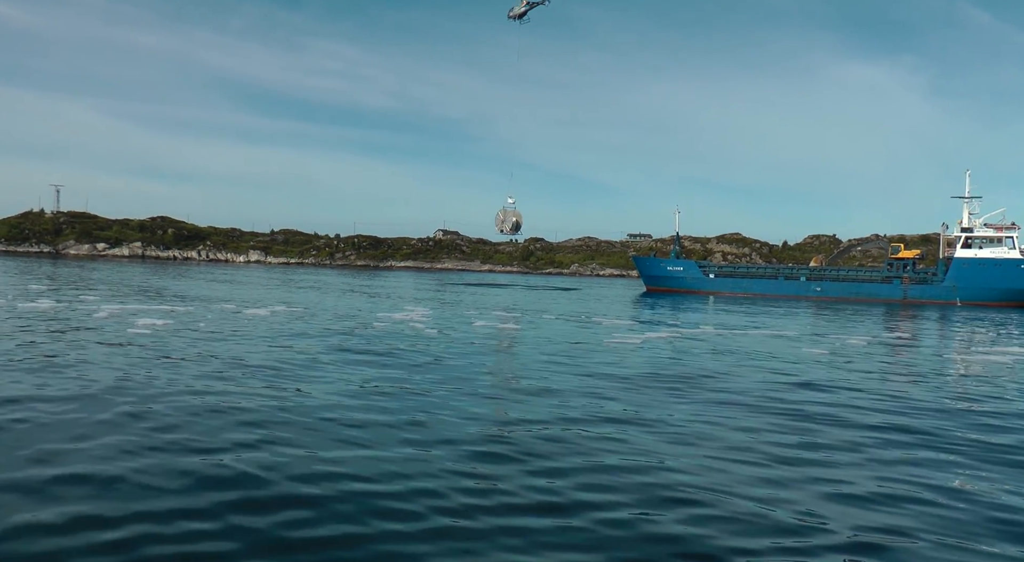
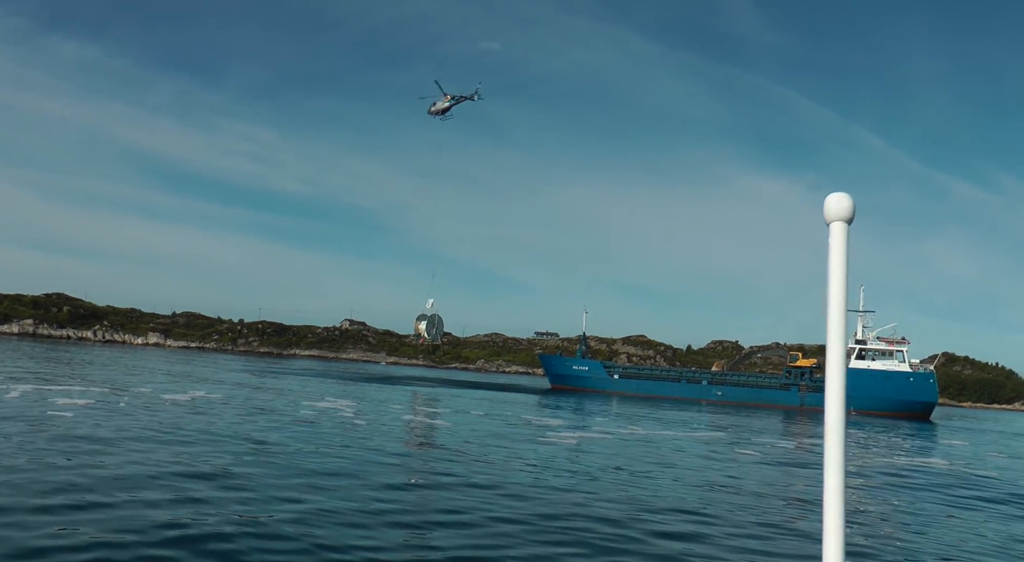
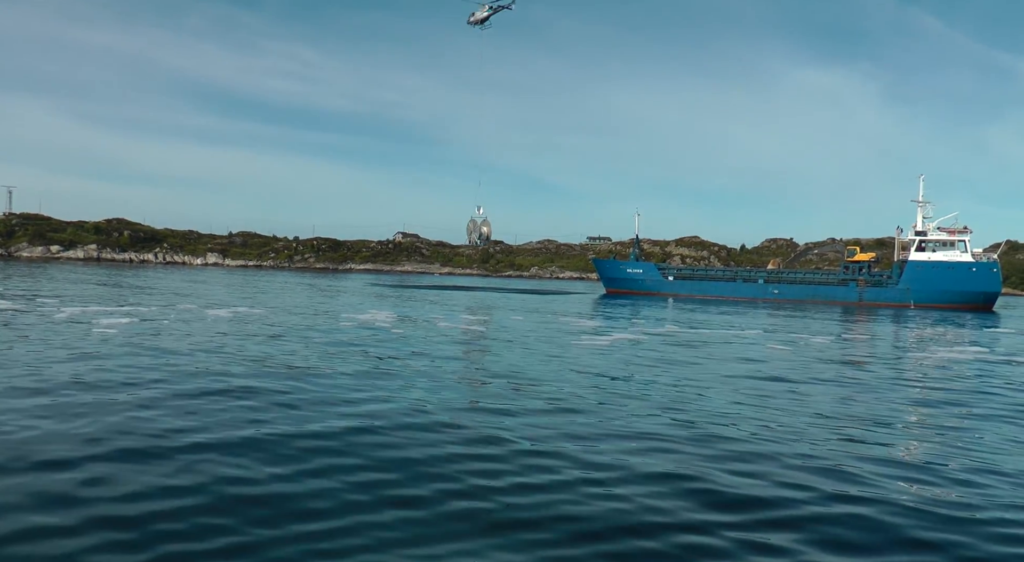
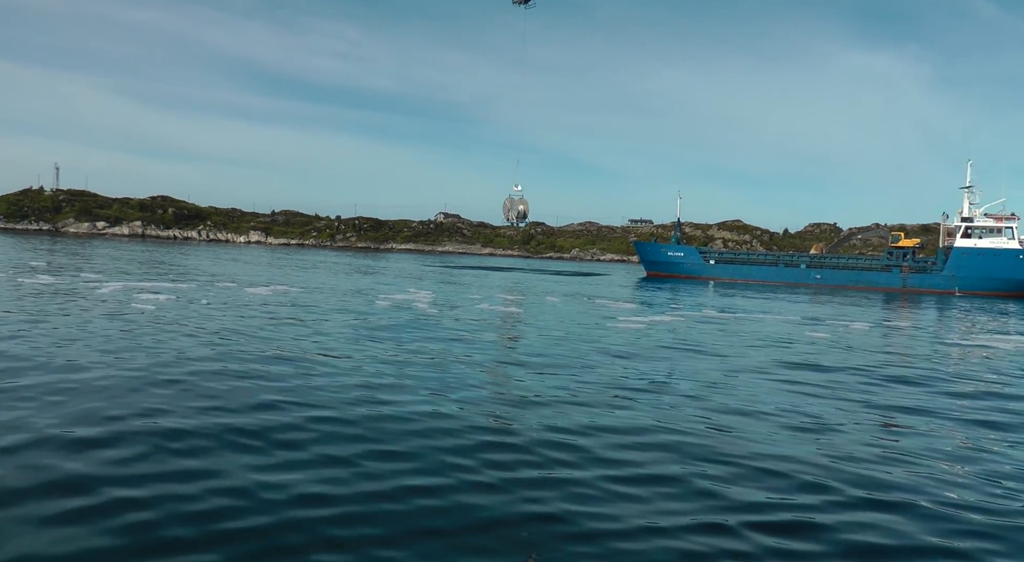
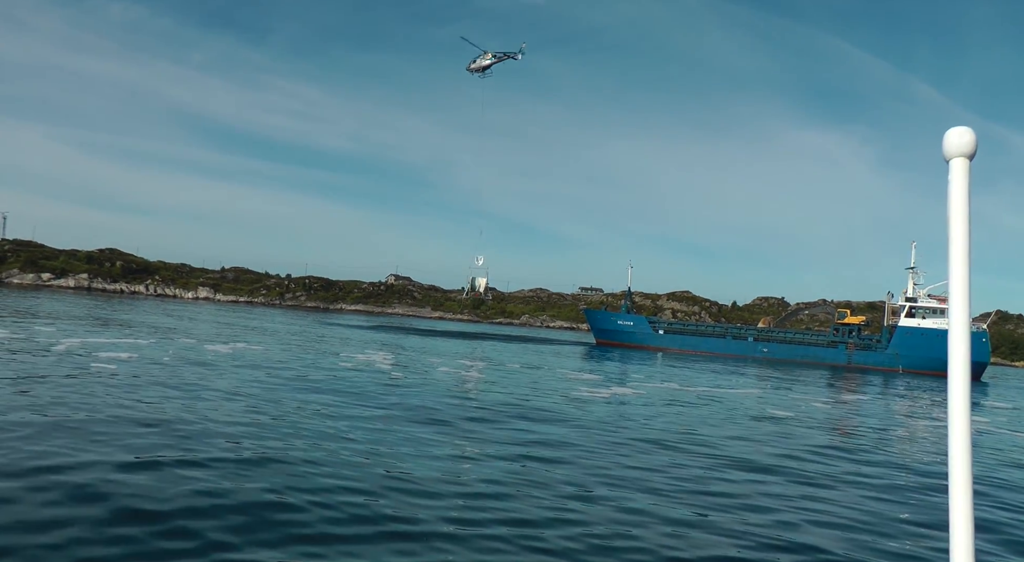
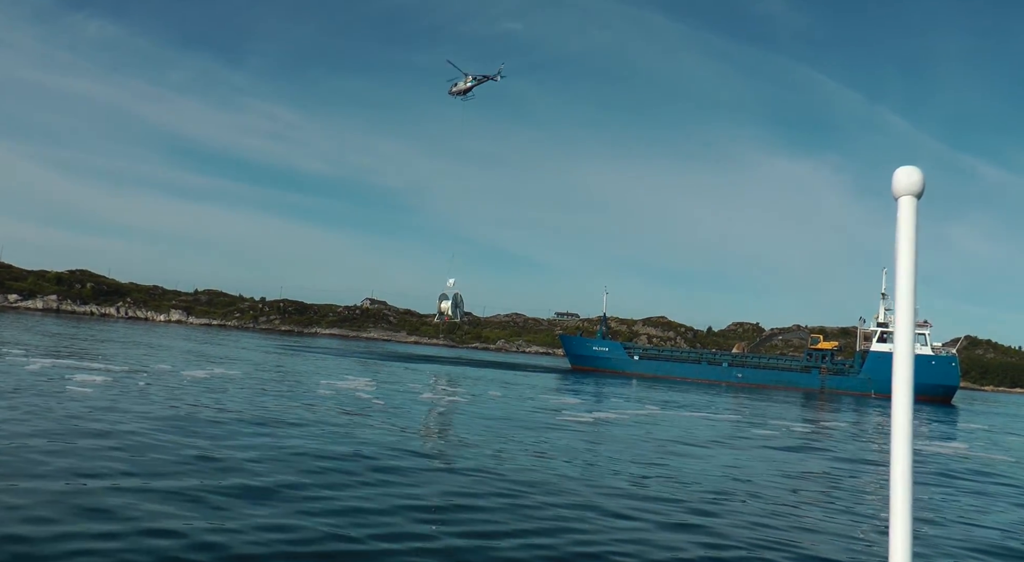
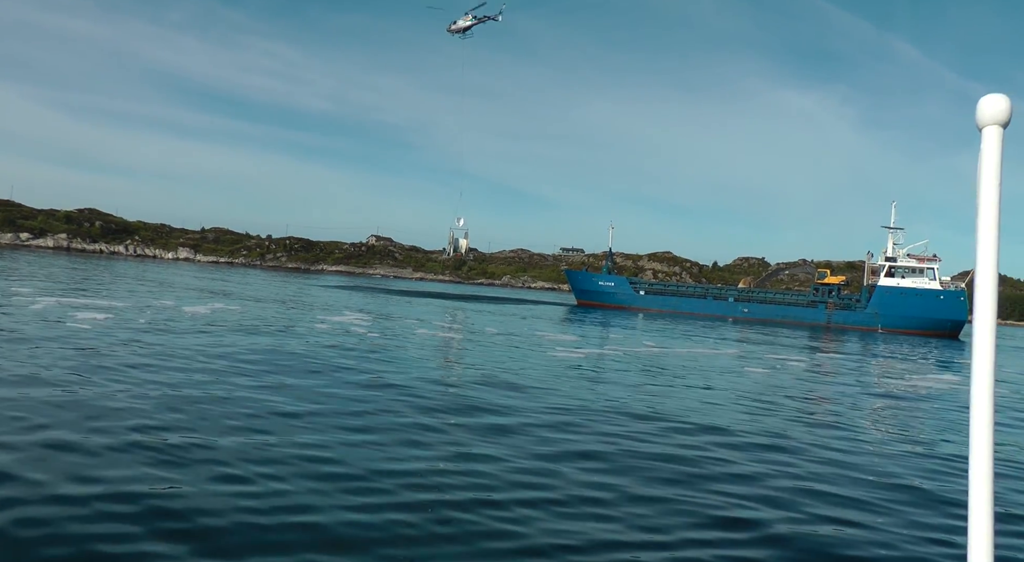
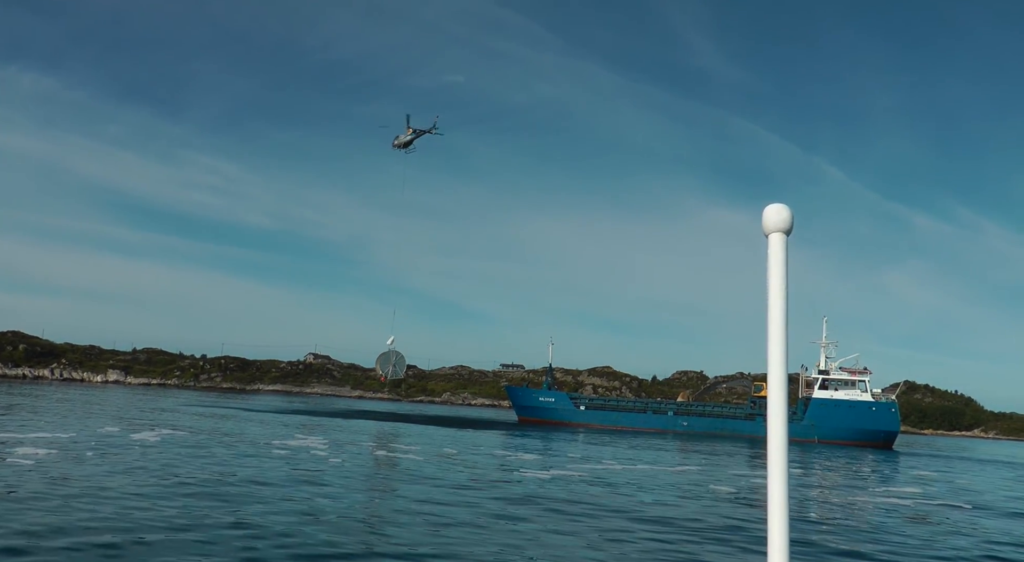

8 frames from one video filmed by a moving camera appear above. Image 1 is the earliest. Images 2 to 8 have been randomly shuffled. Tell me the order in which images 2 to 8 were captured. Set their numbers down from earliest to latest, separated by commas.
4, 3, 7, 5, 6, 2, 8
